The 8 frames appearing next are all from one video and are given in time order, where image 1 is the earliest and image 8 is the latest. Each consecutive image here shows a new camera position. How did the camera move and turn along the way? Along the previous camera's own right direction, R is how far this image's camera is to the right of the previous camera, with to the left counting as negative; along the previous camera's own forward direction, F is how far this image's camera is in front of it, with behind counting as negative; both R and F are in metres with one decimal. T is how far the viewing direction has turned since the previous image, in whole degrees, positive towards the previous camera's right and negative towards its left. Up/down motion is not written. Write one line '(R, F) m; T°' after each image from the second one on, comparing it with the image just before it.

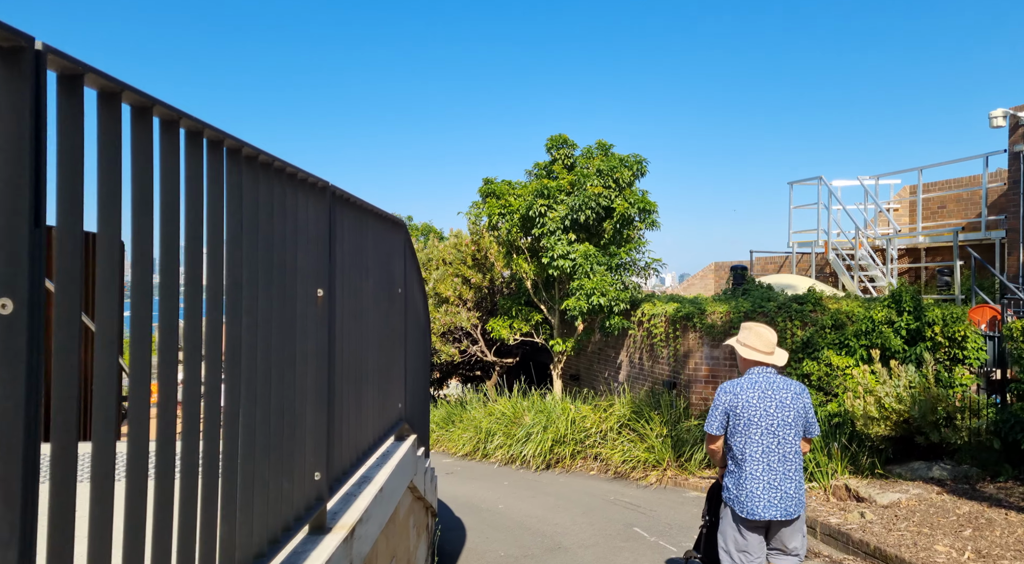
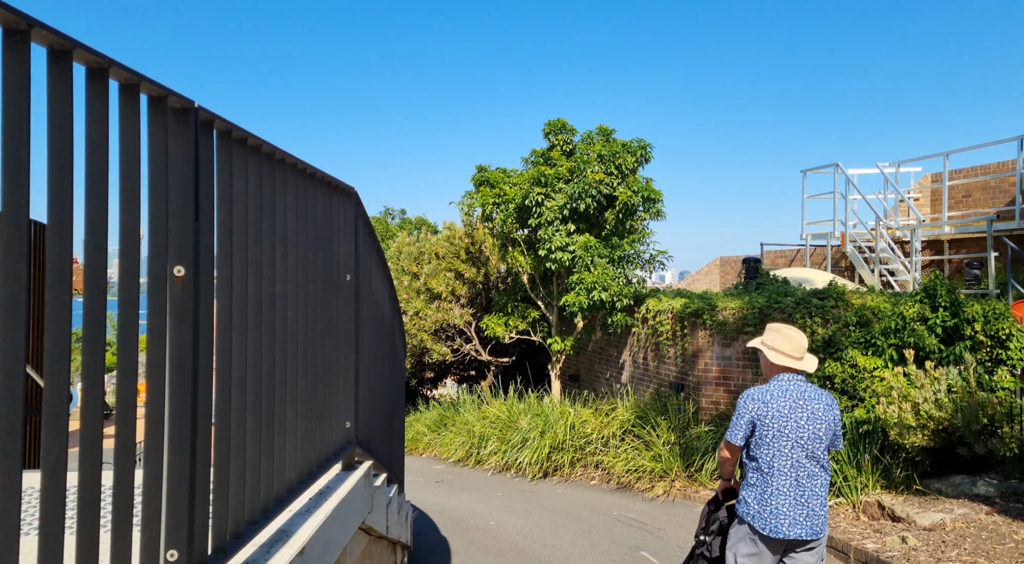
(+0.1, +0.8) m; 0°
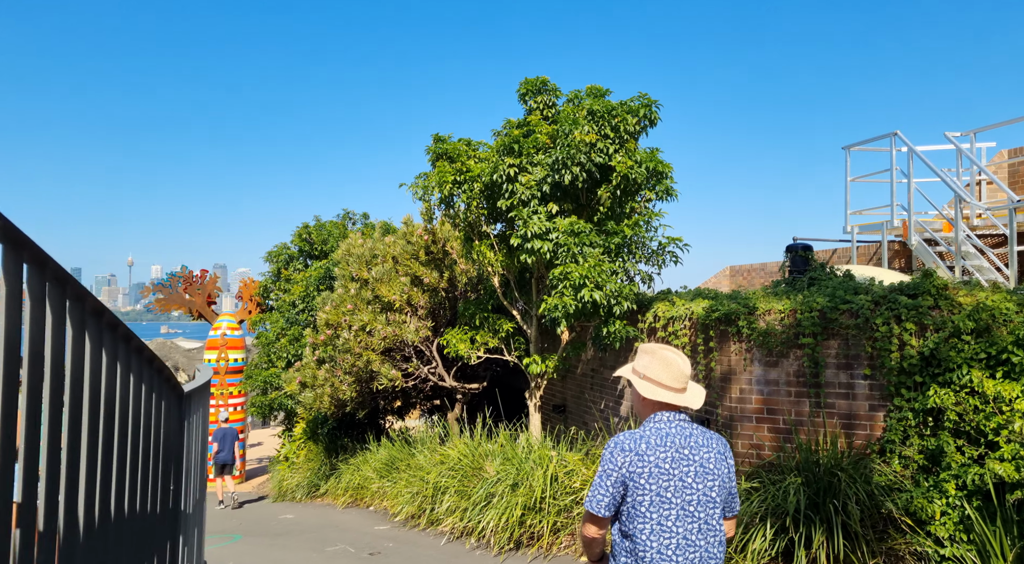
(+0.3, +2.7) m; +1°
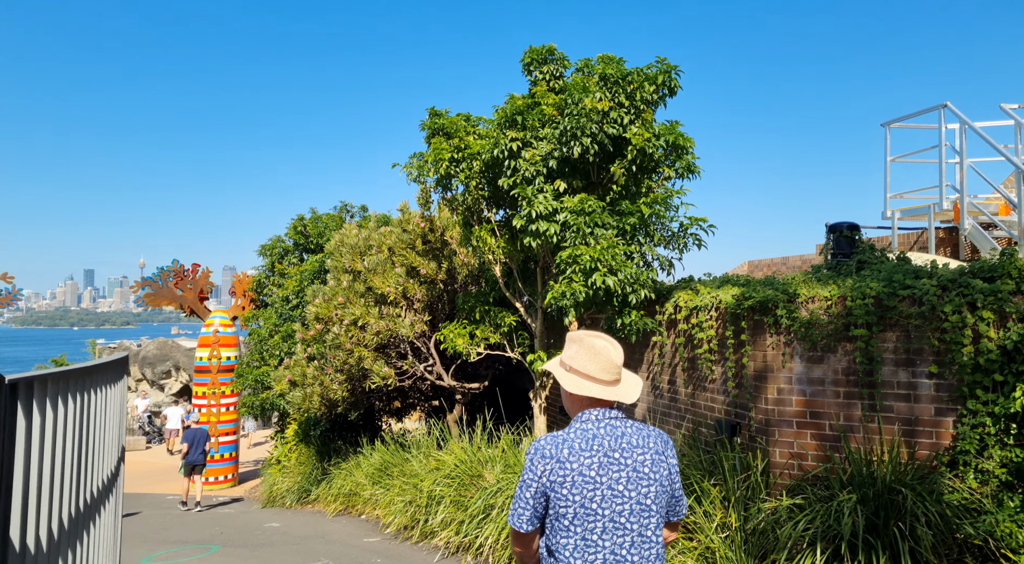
(0.0, +0.9) m; -1°
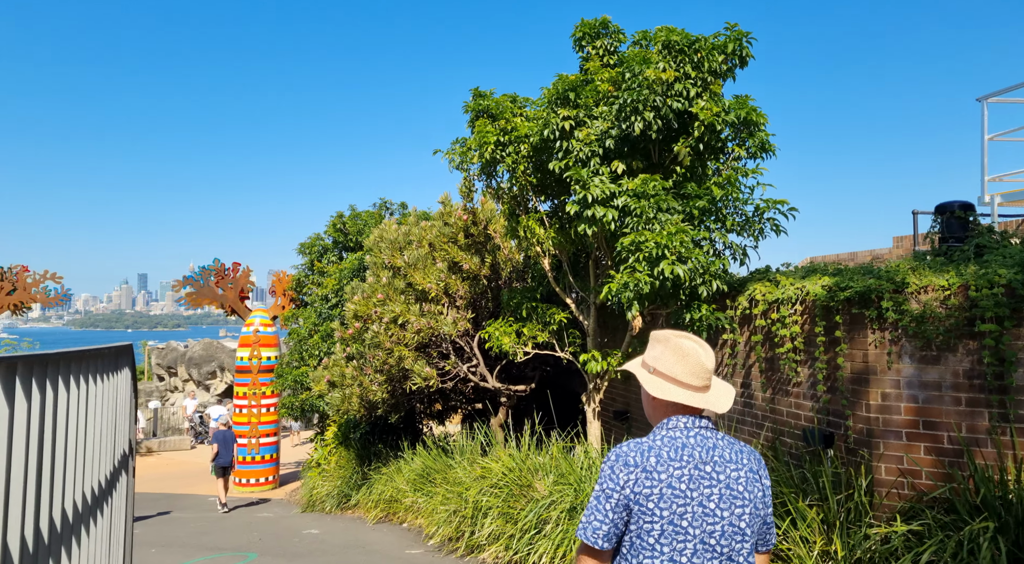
(-0.1, +0.6) m; -3°
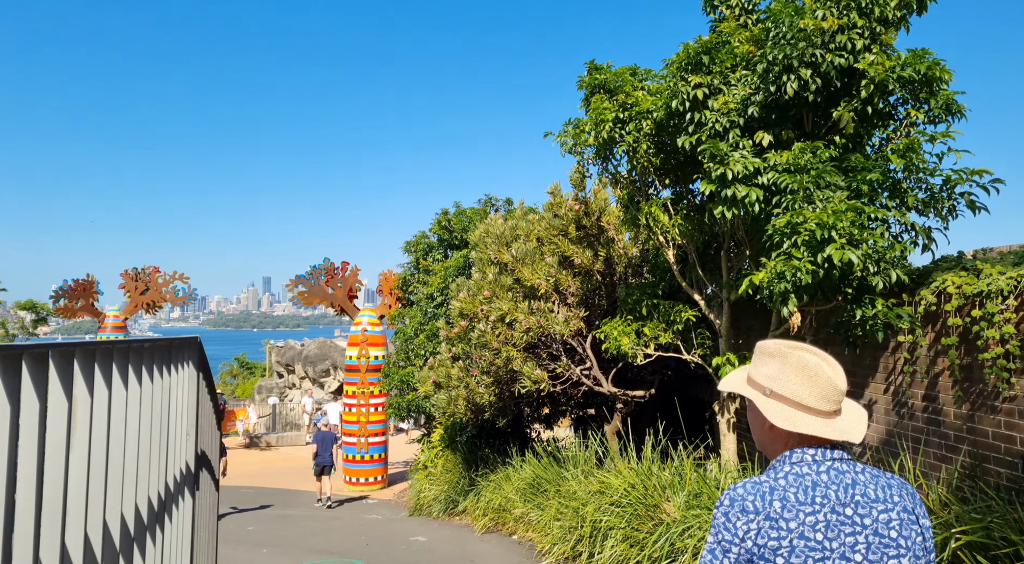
(-0.2, +0.7) m; -9°
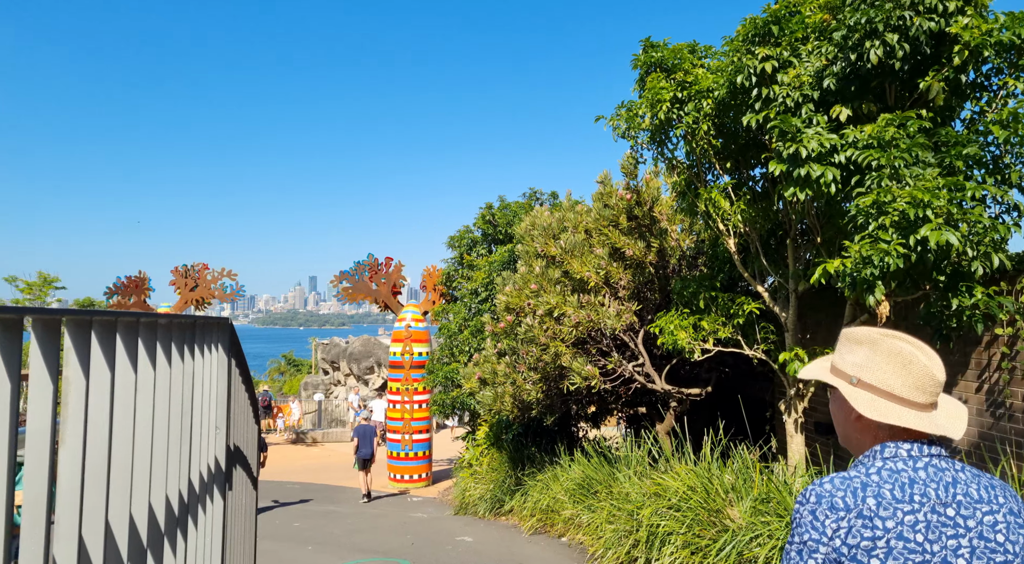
(-0.1, +0.3) m; -3°
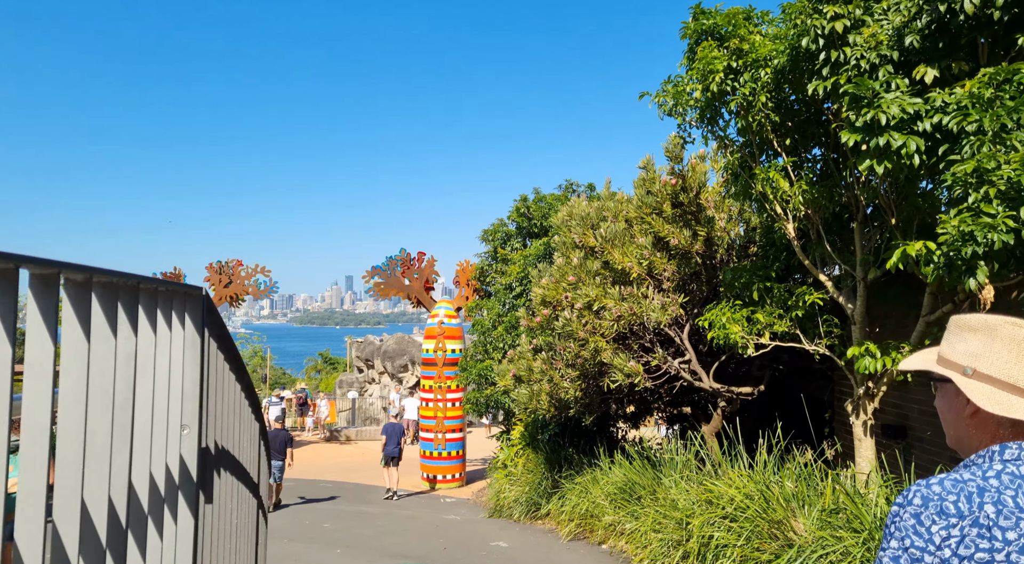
(0.0, +0.5) m; -3°
